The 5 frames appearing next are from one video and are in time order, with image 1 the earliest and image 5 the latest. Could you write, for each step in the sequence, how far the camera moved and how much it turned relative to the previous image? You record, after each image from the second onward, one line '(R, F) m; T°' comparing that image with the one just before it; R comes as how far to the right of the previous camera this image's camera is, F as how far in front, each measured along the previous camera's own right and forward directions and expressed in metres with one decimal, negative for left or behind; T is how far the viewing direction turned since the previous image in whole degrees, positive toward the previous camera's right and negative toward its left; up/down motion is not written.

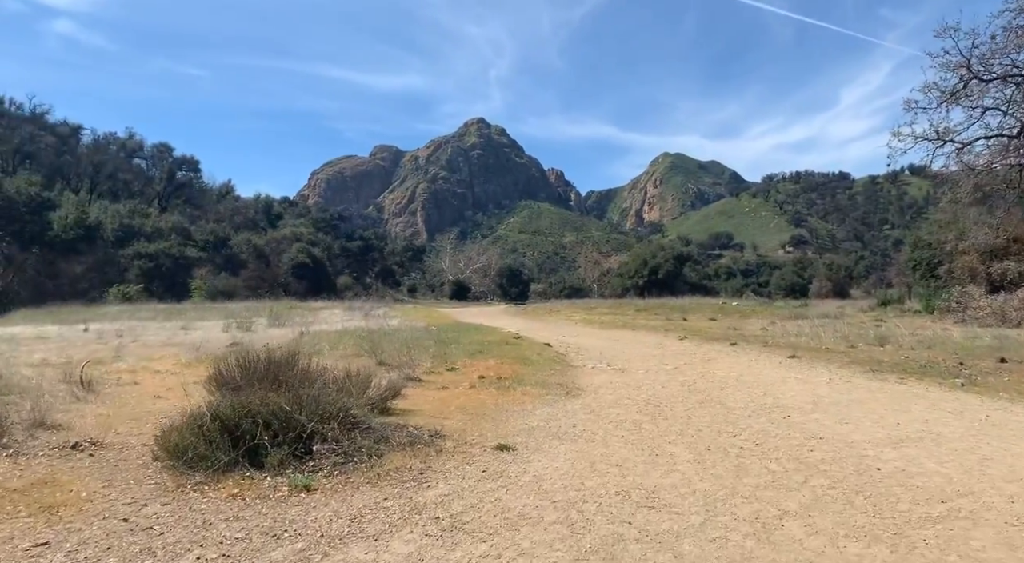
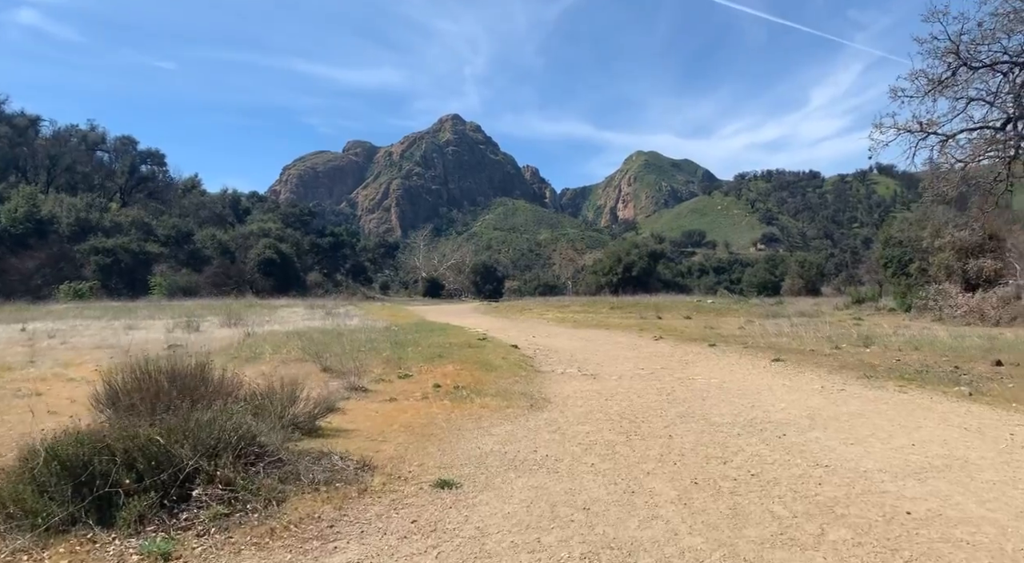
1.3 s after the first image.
(+0.3, +1.2) m; +2°
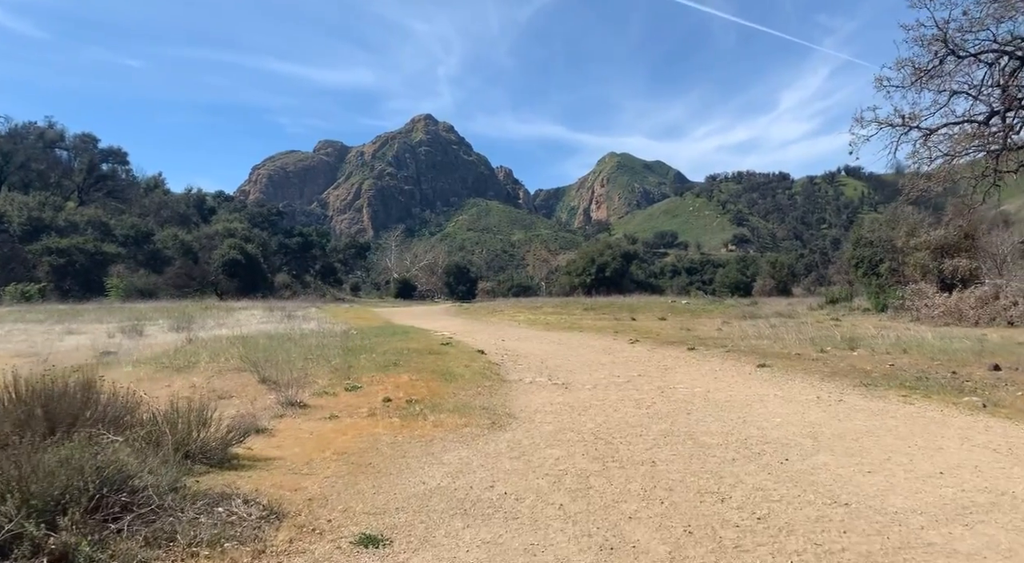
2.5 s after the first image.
(+0.2, +1.1) m; +2°
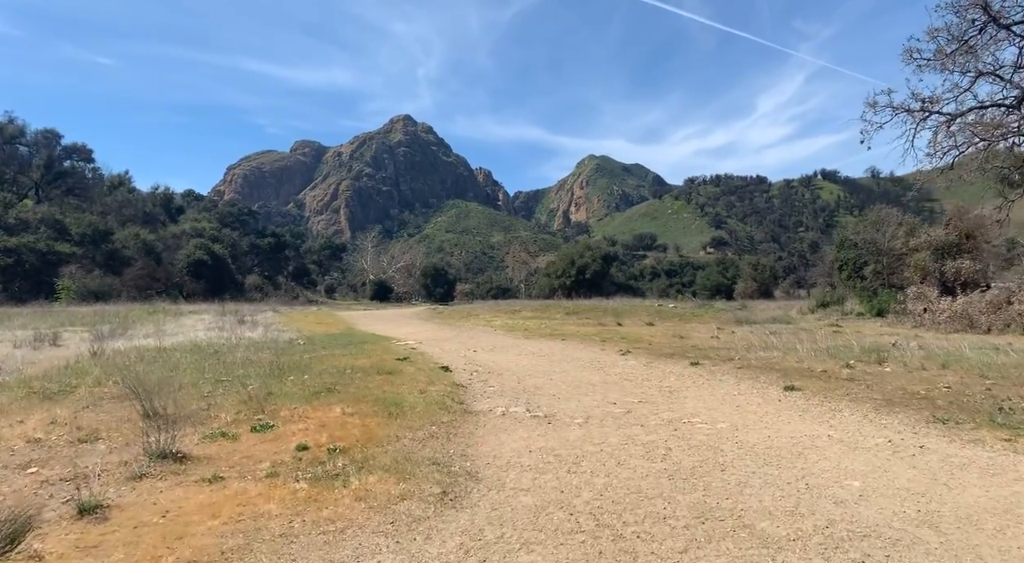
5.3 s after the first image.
(+0.2, +2.3) m; +2°
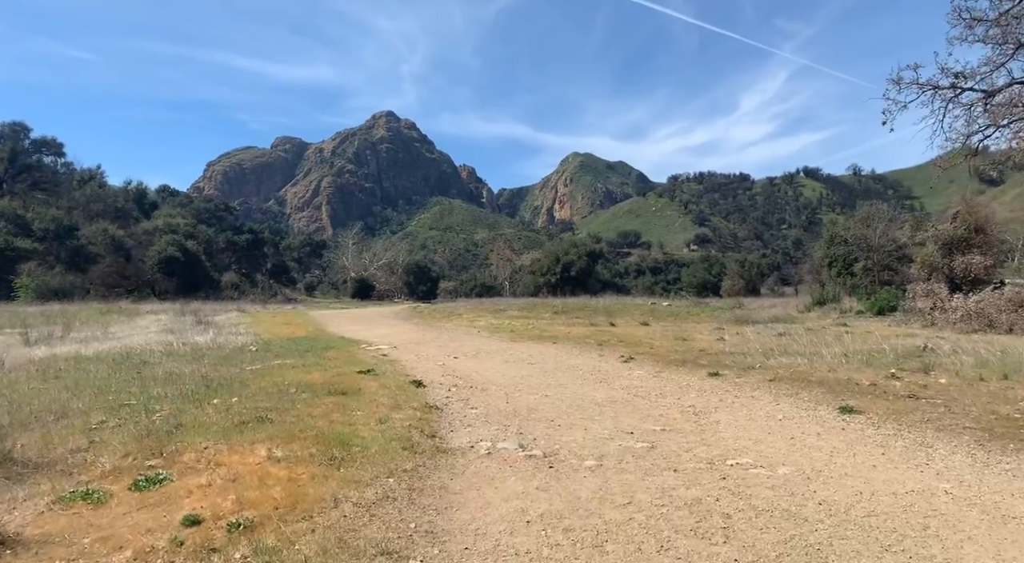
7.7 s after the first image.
(0.0, +1.9) m; +2°
